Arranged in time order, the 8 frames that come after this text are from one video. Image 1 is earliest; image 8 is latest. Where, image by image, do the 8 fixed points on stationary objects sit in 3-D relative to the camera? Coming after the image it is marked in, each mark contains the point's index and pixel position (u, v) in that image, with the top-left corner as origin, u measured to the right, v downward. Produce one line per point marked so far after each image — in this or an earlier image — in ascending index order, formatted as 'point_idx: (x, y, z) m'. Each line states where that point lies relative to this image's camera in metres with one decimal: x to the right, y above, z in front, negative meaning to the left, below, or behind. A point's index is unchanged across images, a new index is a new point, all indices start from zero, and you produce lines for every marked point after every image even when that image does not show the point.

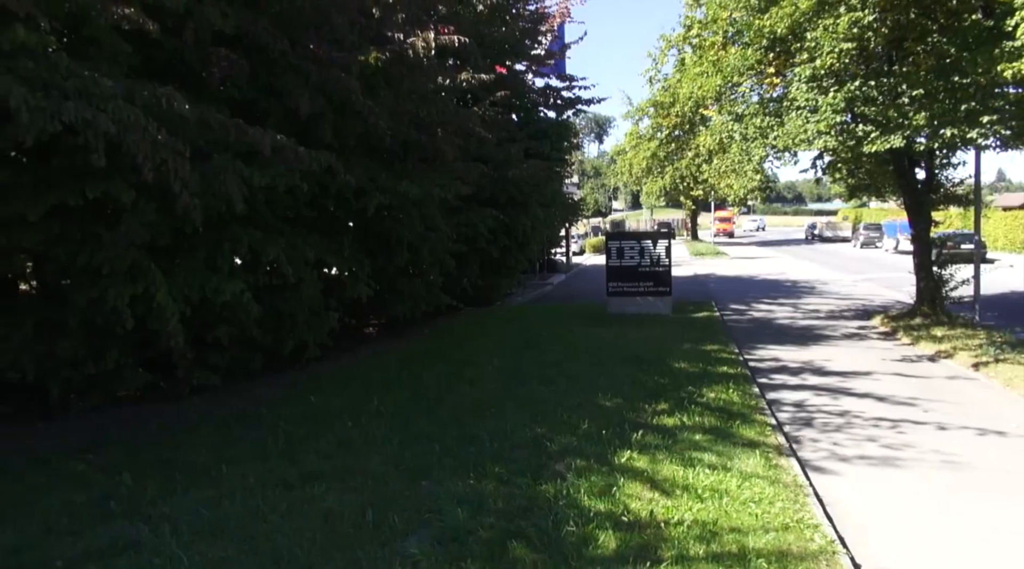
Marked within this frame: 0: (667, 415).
0: (+1.1, -0.9, +5.3) m
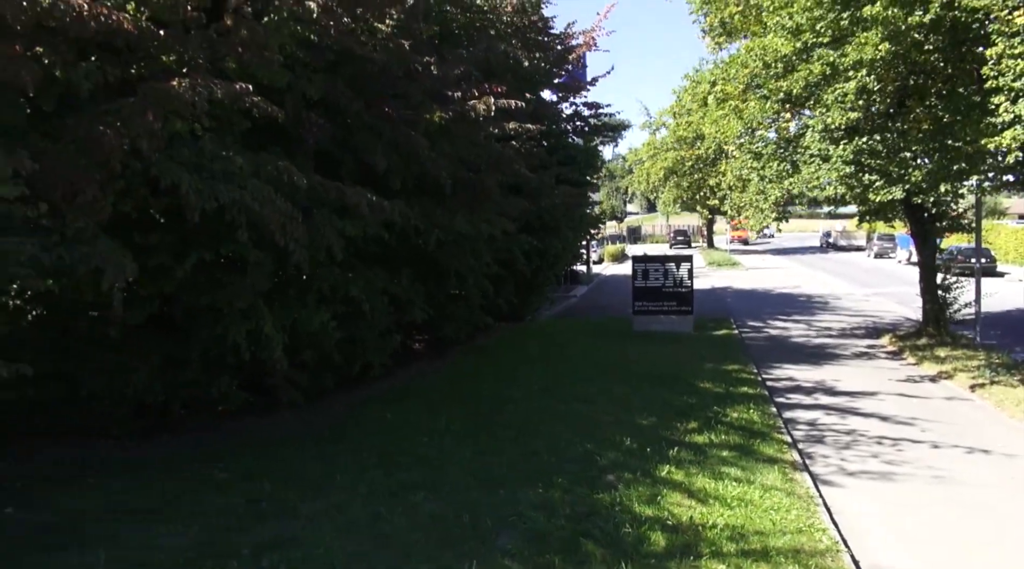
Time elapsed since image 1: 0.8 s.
0: (+1.5, -1.2, +6.2) m
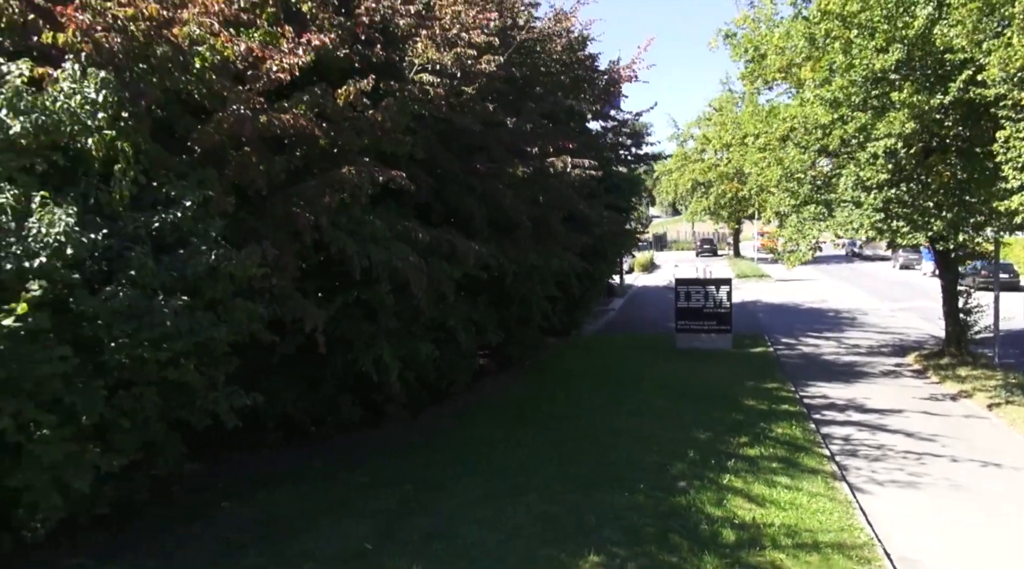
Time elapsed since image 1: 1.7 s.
0: (+2.2, -1.5, +7.2) m
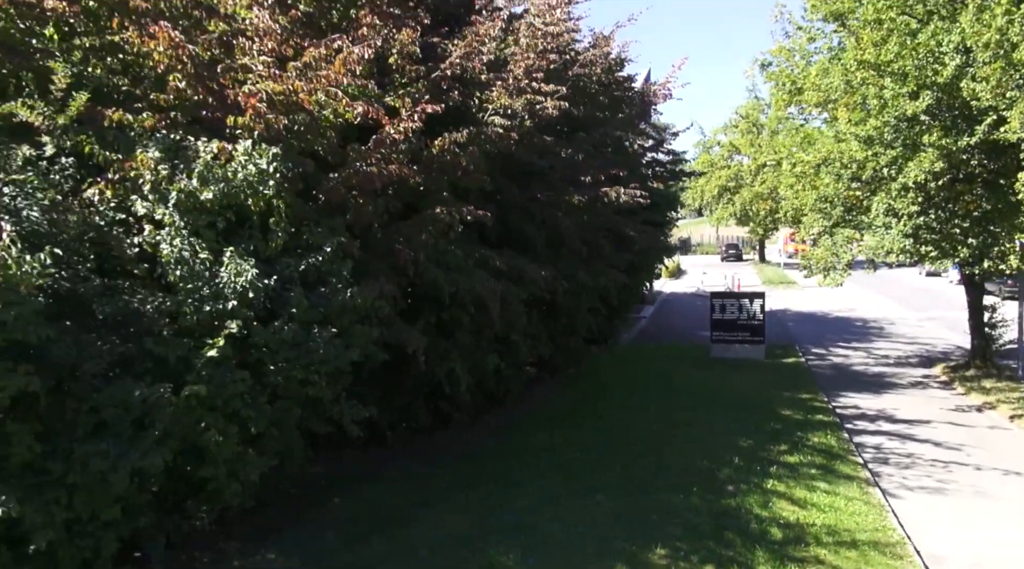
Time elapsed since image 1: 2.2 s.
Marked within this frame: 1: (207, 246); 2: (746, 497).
0: (+2.8, -1.7, +7.9) m
1: (-1.6, +0.2, +4.2) m
2: (+1.9, -1.7, +6.5) m
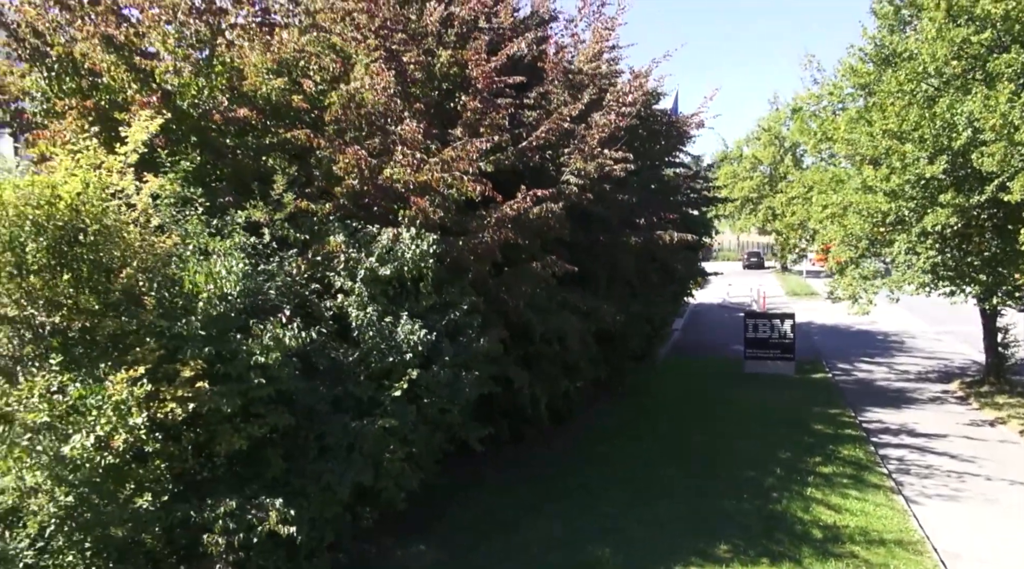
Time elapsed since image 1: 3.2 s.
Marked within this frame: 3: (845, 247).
0: (+3.6, -2.1, +9.1) m
1: (-0.9, -0.2, +5.5) m
2: (+2.7, -2.1, +7.7) m
3: (+5.4, +0.6, +12.7) m
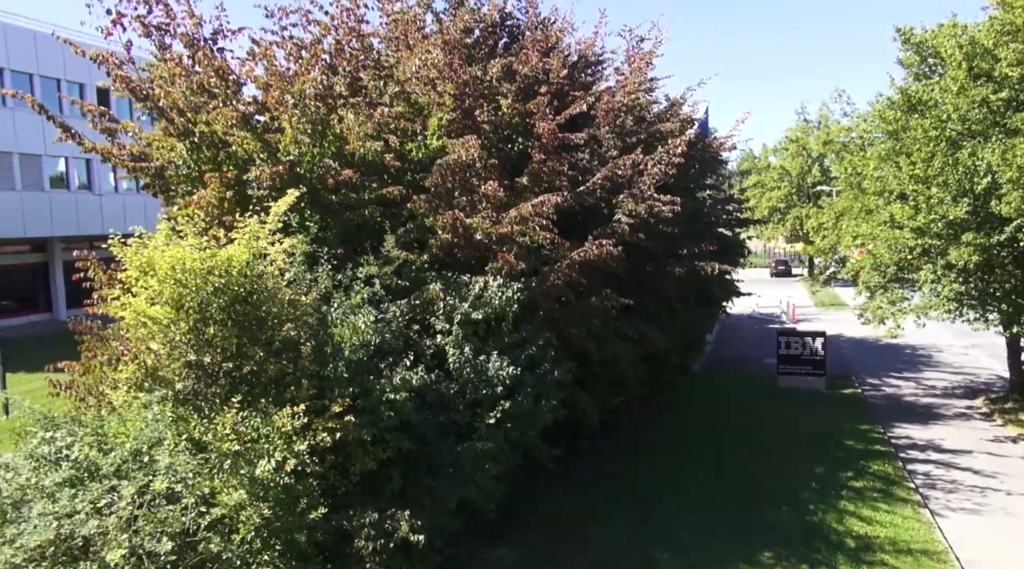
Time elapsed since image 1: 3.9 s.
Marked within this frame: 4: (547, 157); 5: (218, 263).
0: (+4.3, -2.4, +9.8) m
1: (-0.3, -0.5, +6.4) m
2: (+3.4, -2.5, +8.5) m
3: (+6.2, +0.2, +13.4) m
4: (+0.4, +1.4, +8.6) m
5: (-1.8, +0.1, +4.9) m
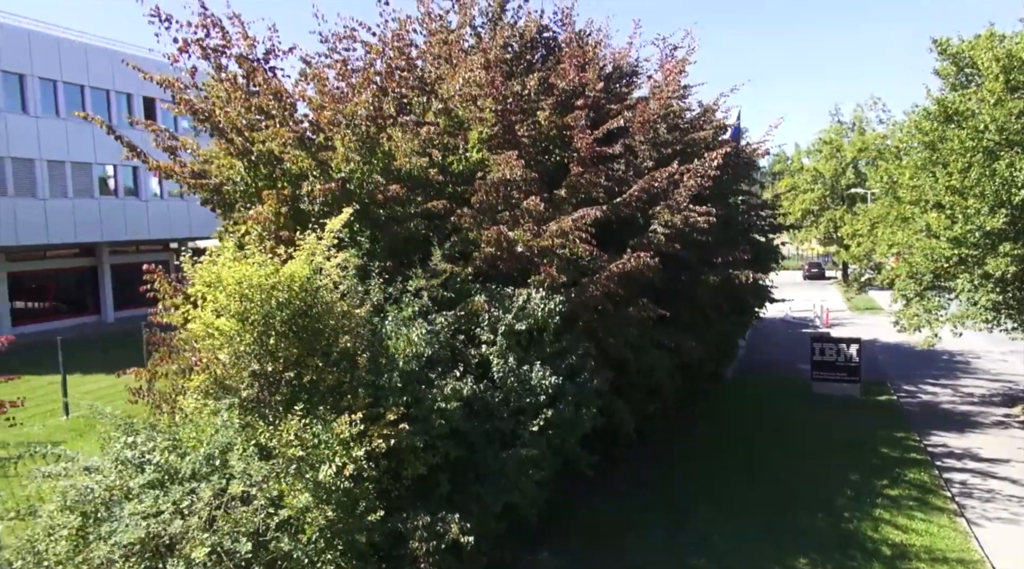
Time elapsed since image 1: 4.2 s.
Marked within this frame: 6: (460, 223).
0: (+4.8, -2.6, +9.9) m
1: (+0.1, -0.6, +6.7) m
2: (+3.8, -2.6, +8.6) m
3: (+6.8, +0.1, +13.4) m
4: (+0.8, +1.3, +8.8) m
5: (-1.5, 0.0, +5.2) m
6: (-0.5, +0.6, +7.4) m
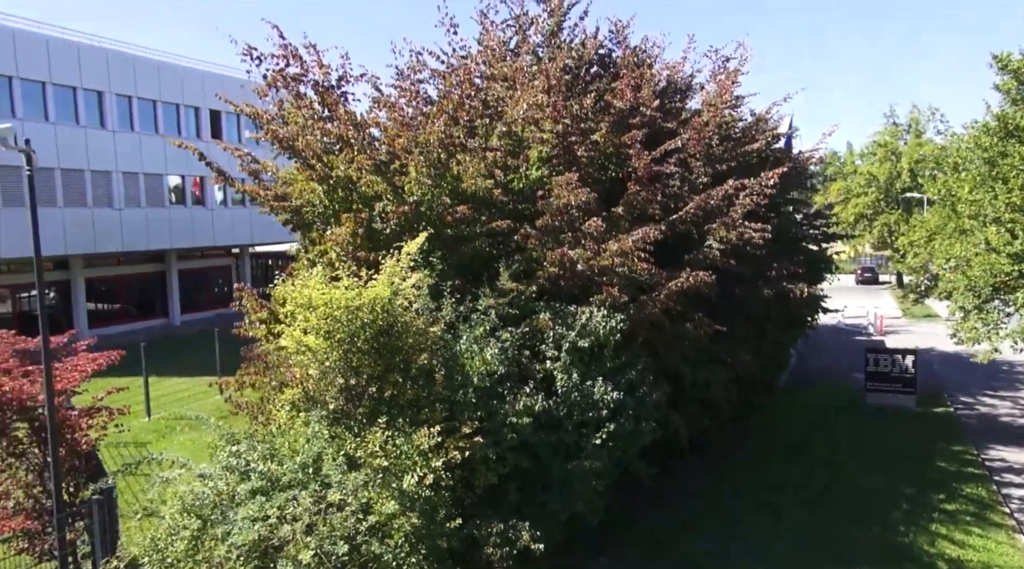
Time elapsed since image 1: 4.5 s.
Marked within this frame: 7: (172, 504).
0: (+5.5, -2.7, +9.9) m
1: (+0.6, -0.8, +7.0) m
2: (+4.4, -2.8, +8.7) m
3: (+7.7, -0.1, +13.4) m
4: (+1.5, +1.1, +9.1) m
5: (-1.0, -0.1, +5.6) m
6: (+0.1, +0.4, +7.7) m
7: (-2.1, -1.3, +4.8) m
